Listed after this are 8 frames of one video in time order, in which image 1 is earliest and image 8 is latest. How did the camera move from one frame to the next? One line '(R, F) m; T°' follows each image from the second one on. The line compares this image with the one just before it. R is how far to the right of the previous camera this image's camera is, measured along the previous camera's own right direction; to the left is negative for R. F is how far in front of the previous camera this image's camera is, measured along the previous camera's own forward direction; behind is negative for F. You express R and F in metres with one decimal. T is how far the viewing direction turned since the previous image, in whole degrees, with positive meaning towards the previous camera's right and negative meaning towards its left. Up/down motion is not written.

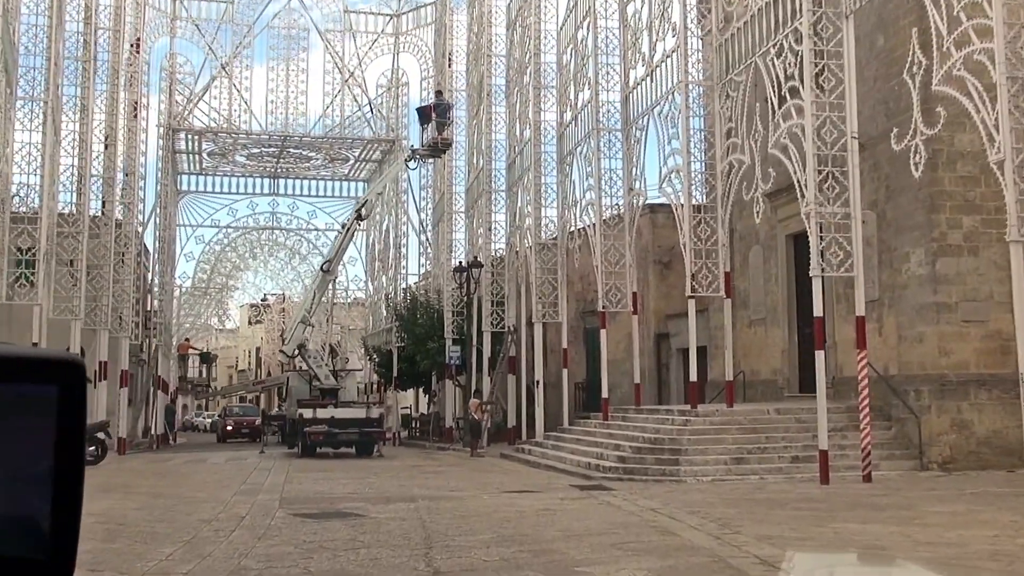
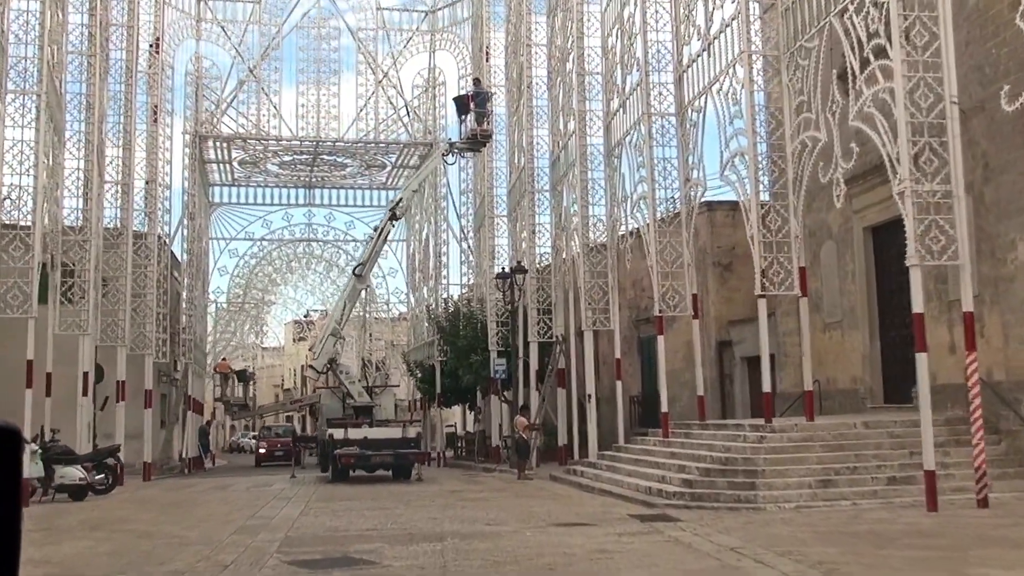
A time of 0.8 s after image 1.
(+0.1, +2.3) m; -3°
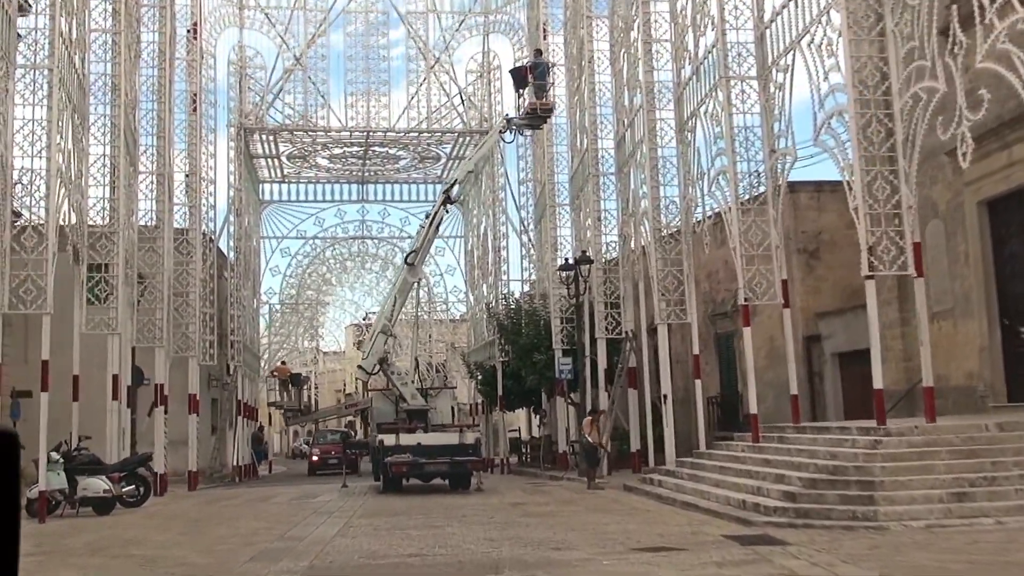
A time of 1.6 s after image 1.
(-0.1, +2.2) m; -4°
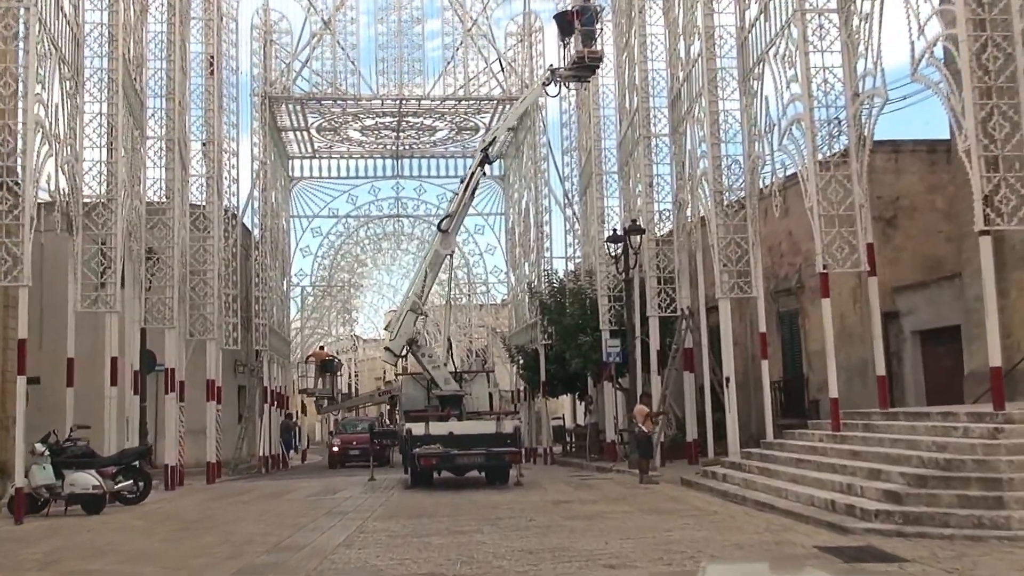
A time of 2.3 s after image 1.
(0.0, +2.3) m; -3°
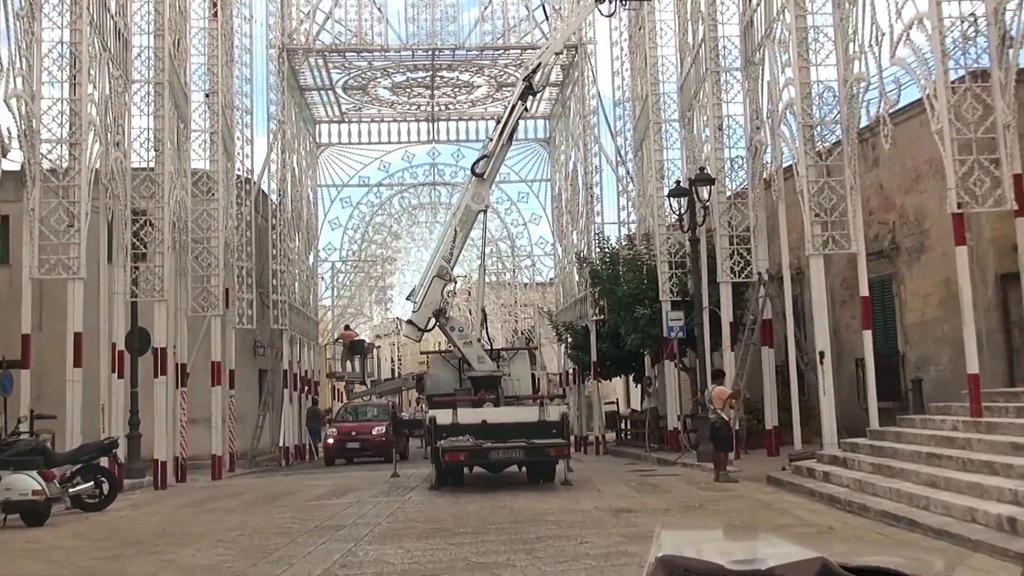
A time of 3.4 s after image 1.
(+0.1, +3.4) m; -3°
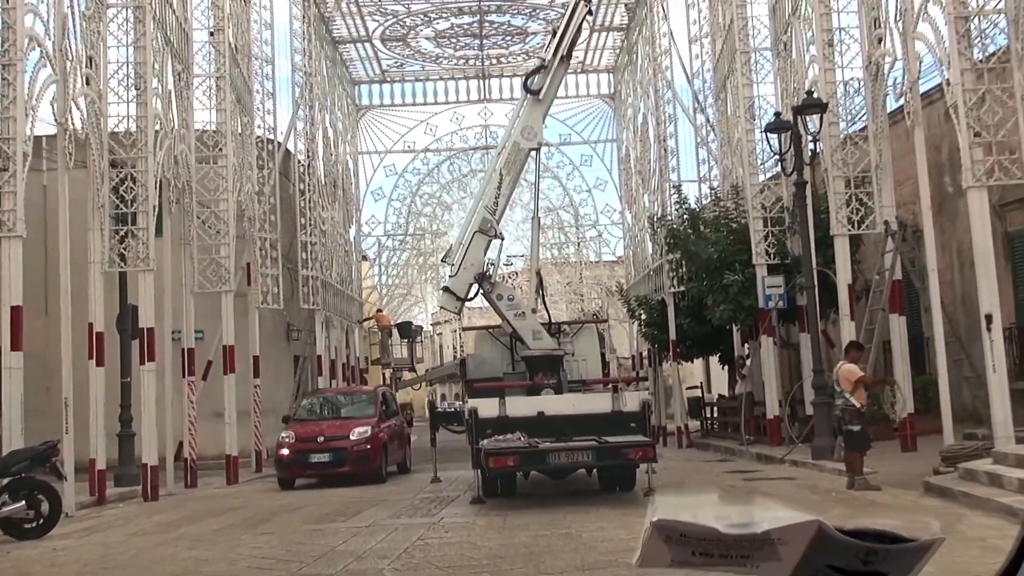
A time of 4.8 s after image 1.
(0.0, +3.7) m; -4°
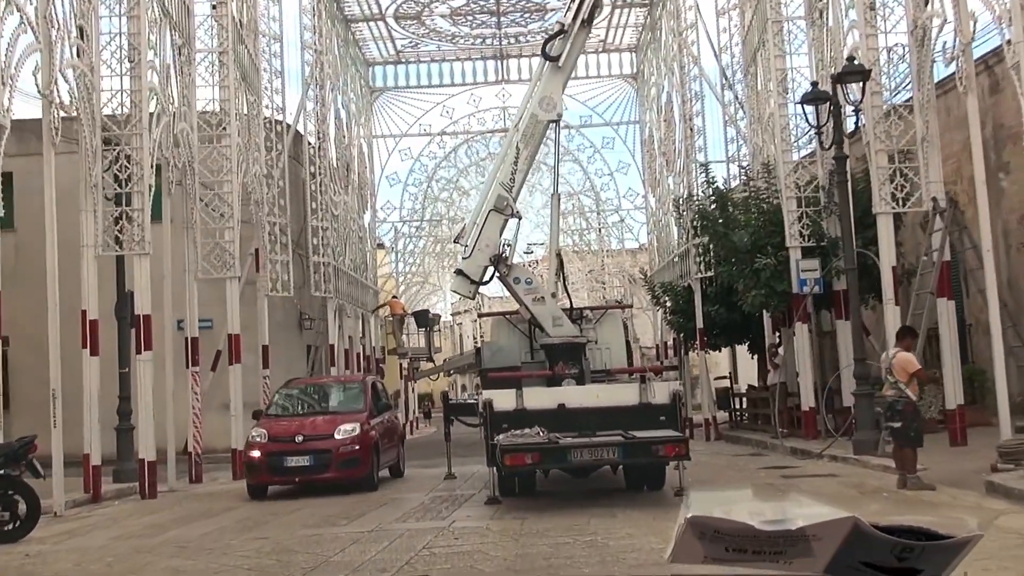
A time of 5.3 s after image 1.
(0.0, +1.0) m; -1°
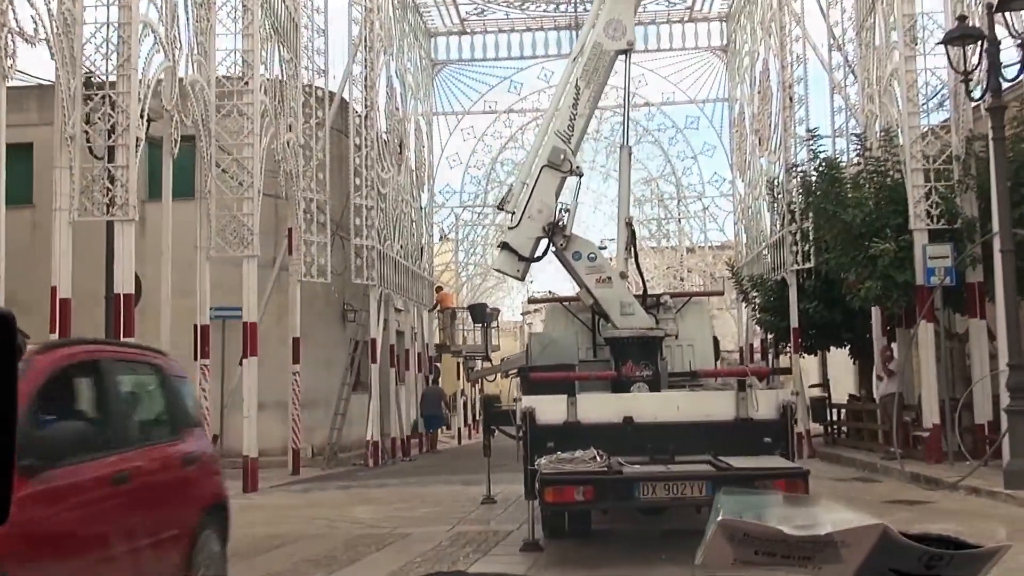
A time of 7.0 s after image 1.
(+0.2, +2.8) m; -4°
